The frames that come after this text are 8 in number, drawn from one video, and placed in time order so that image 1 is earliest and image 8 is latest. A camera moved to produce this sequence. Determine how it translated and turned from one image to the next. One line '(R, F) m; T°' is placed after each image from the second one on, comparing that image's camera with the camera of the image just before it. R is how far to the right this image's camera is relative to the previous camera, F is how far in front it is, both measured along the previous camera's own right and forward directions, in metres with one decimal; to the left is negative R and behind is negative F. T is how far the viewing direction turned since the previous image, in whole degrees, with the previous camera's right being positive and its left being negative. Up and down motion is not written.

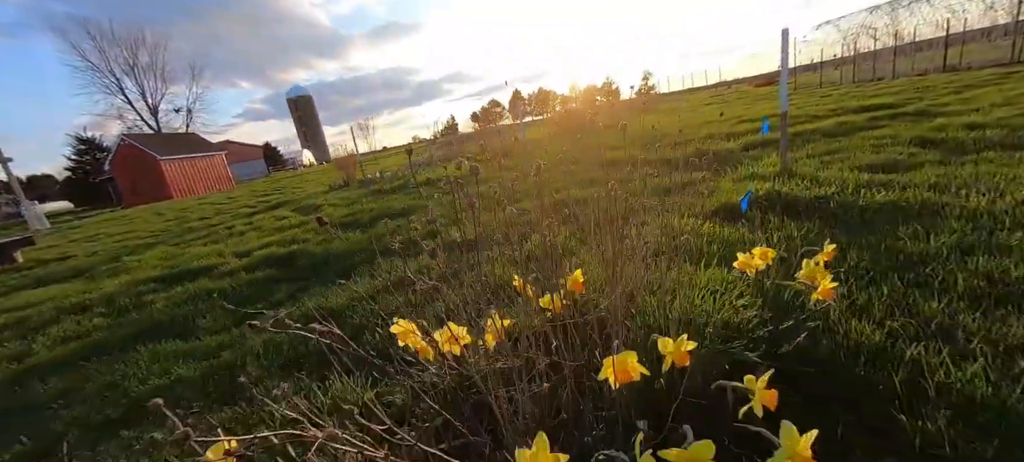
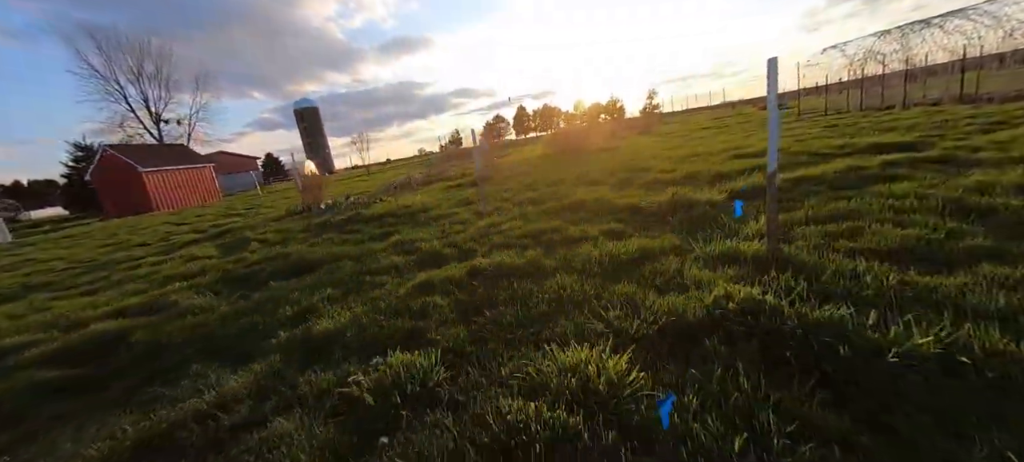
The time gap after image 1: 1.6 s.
(+1.0, +1.2) m; -1°
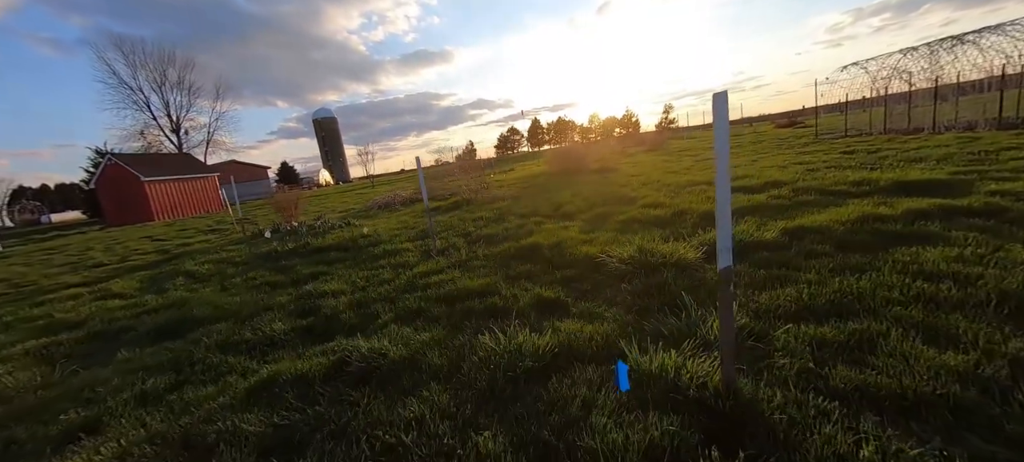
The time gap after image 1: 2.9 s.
(+1.0, +1.1) m; -2°
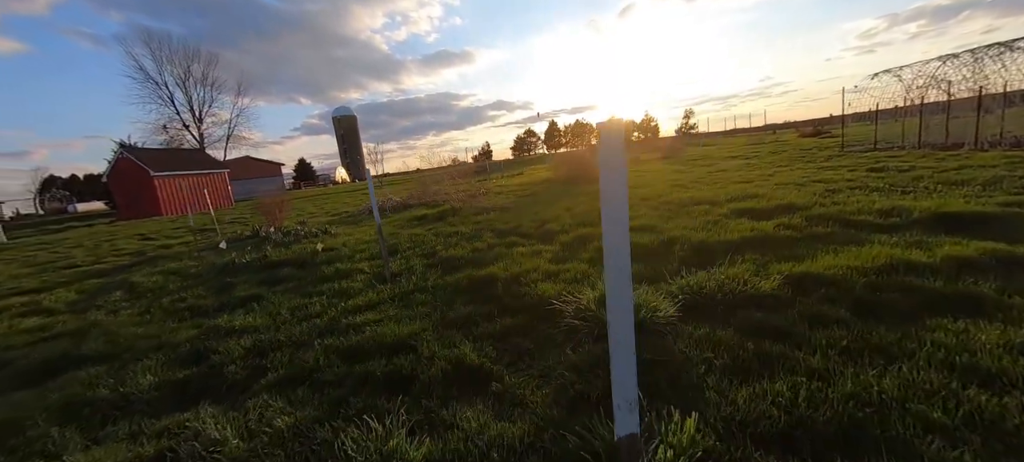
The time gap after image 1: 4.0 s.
(+0.7, +0.8) m; -2°
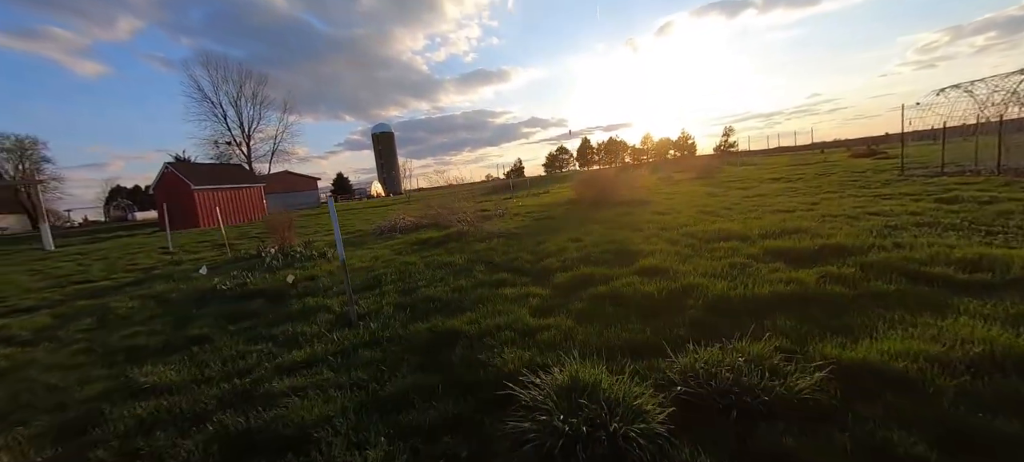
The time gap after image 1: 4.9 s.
(+0.6, +0.8) m; -5°
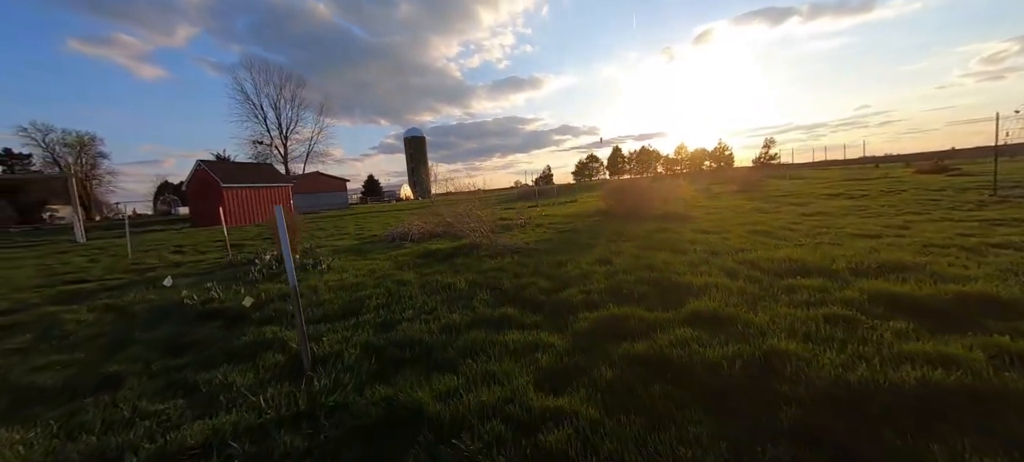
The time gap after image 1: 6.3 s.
(+0.2, +1.3) m; -4°
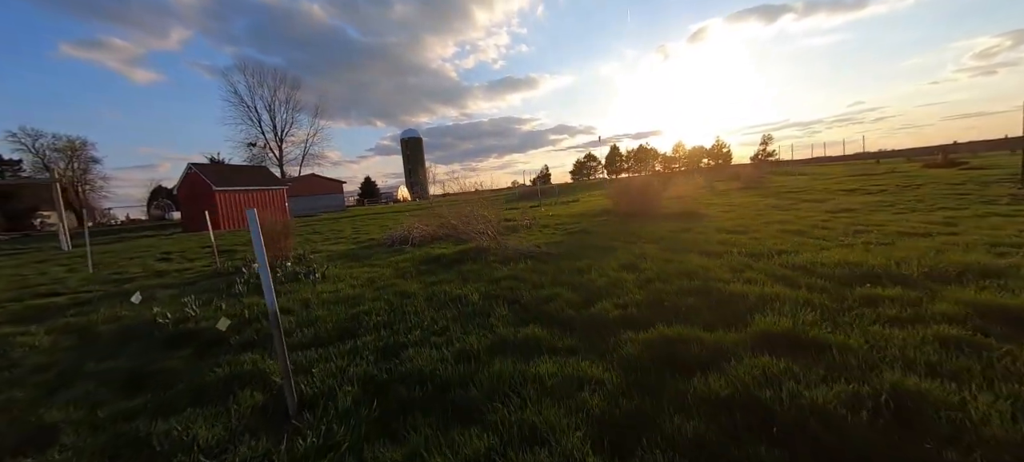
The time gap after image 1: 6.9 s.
(-0.3, +0.7) m; 0°
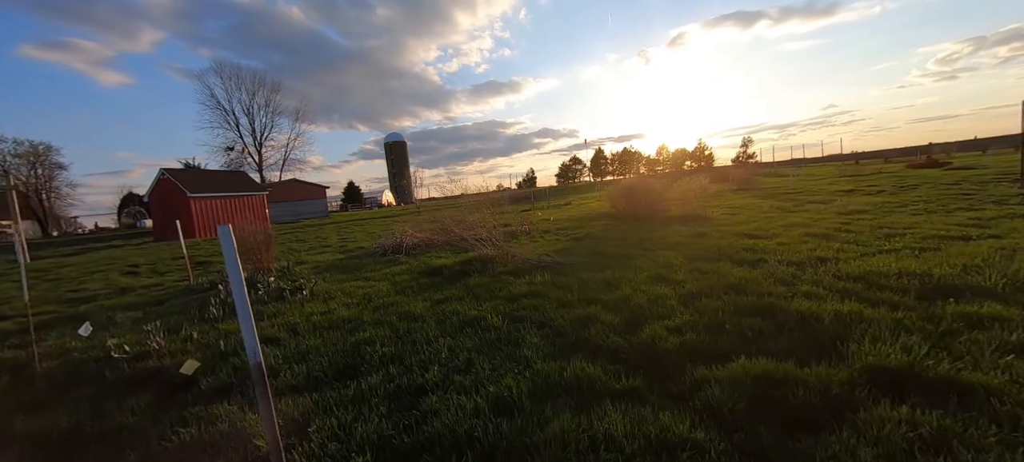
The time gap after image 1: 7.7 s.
(-0.5, +0.7) m; +2°
